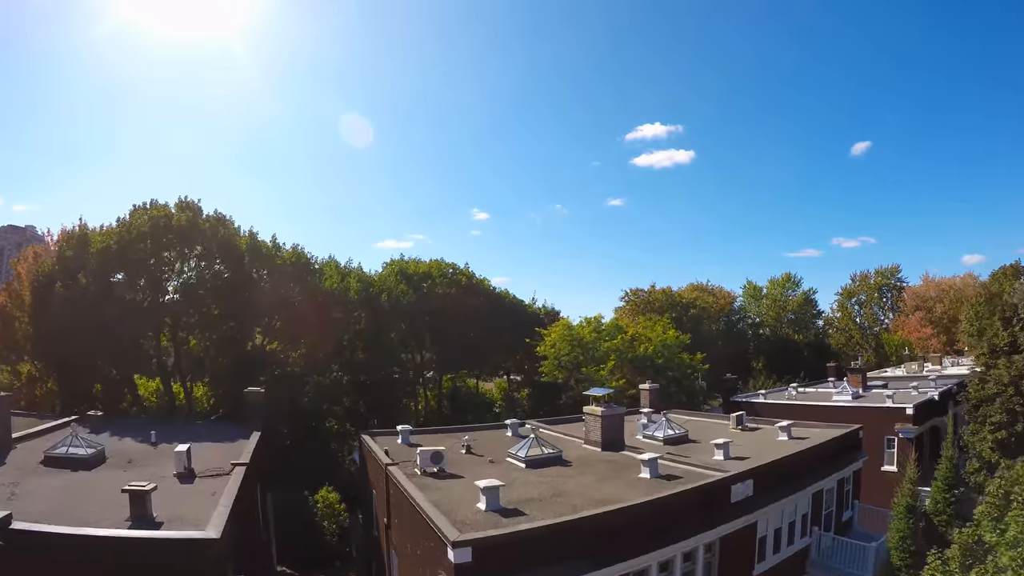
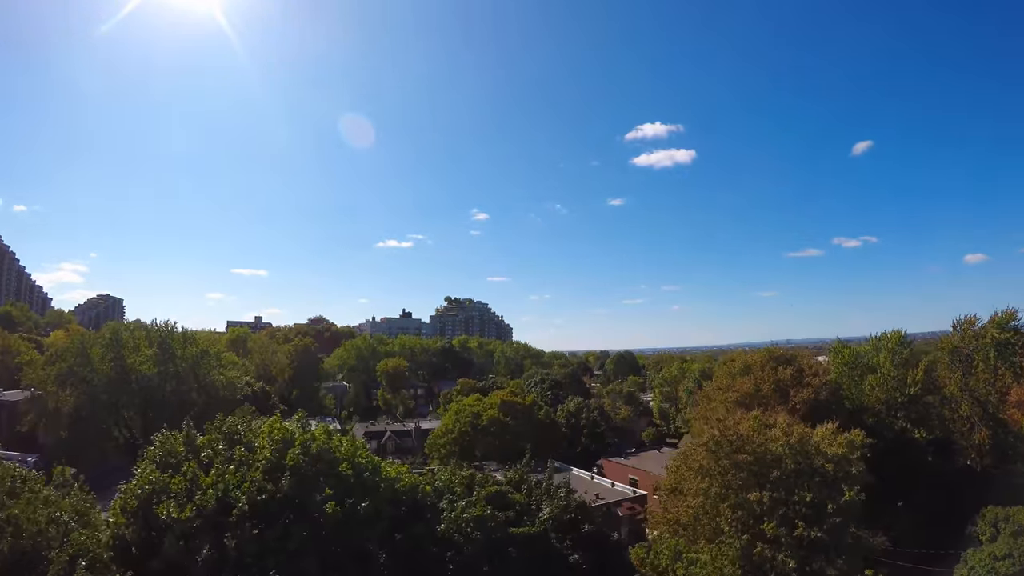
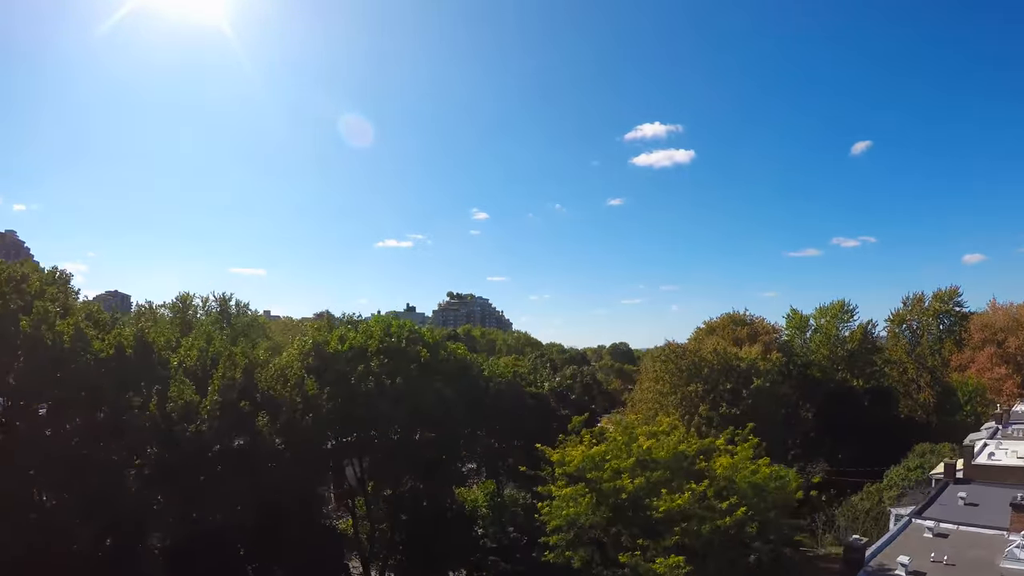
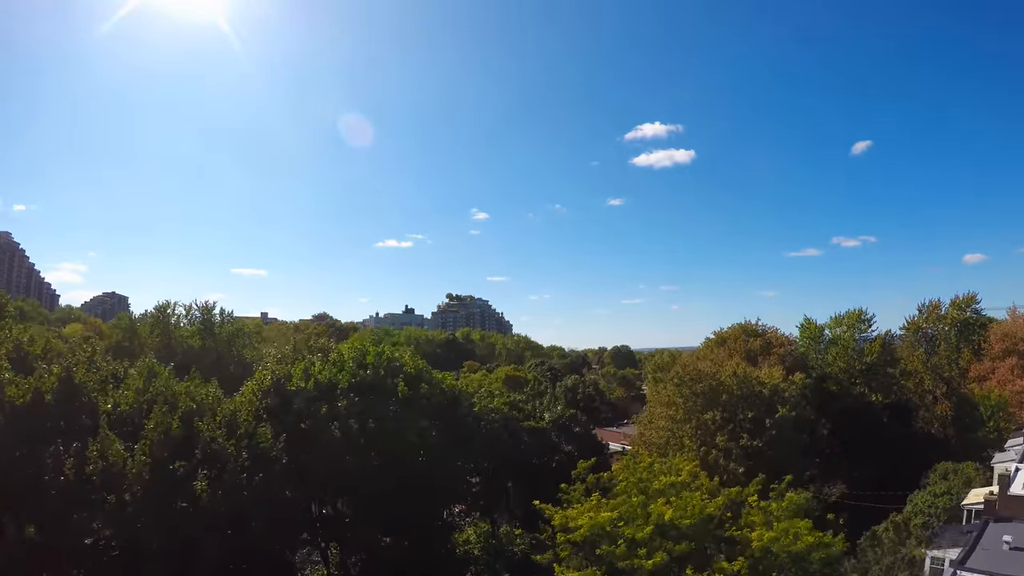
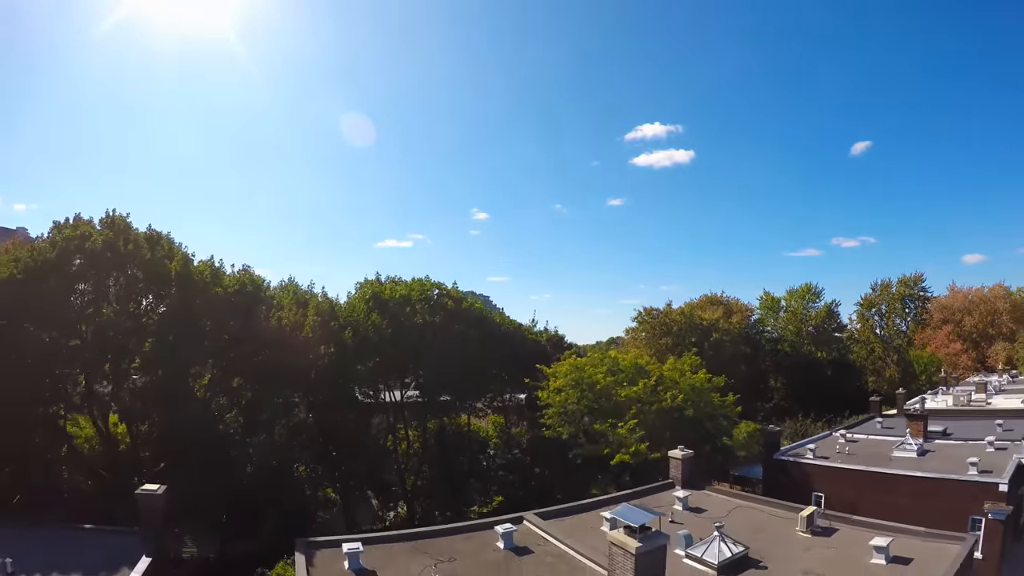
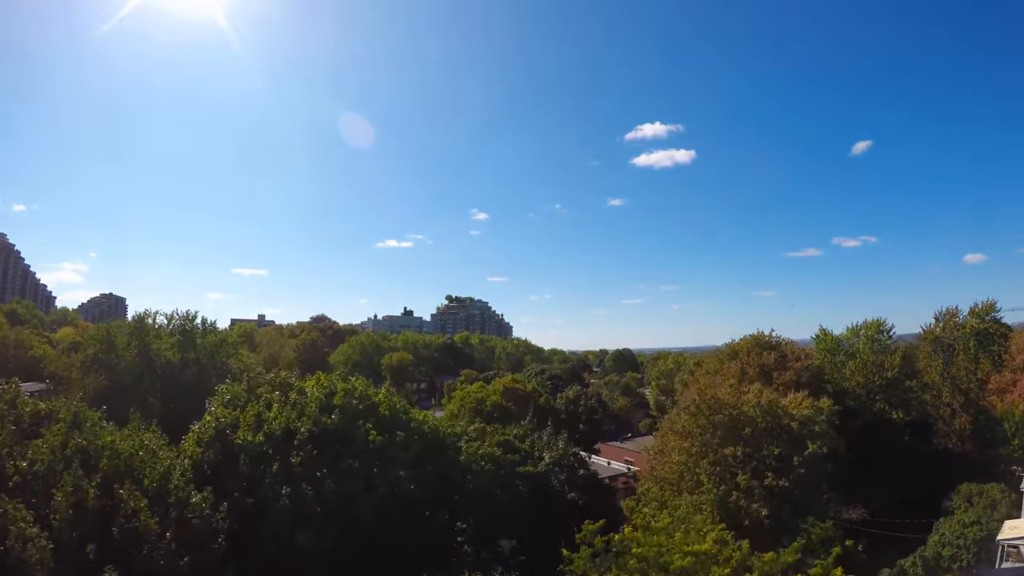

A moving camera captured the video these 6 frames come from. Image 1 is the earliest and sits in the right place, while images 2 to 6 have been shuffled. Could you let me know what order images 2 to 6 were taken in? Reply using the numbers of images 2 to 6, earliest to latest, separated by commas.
5, 3, 4, 6, 2
